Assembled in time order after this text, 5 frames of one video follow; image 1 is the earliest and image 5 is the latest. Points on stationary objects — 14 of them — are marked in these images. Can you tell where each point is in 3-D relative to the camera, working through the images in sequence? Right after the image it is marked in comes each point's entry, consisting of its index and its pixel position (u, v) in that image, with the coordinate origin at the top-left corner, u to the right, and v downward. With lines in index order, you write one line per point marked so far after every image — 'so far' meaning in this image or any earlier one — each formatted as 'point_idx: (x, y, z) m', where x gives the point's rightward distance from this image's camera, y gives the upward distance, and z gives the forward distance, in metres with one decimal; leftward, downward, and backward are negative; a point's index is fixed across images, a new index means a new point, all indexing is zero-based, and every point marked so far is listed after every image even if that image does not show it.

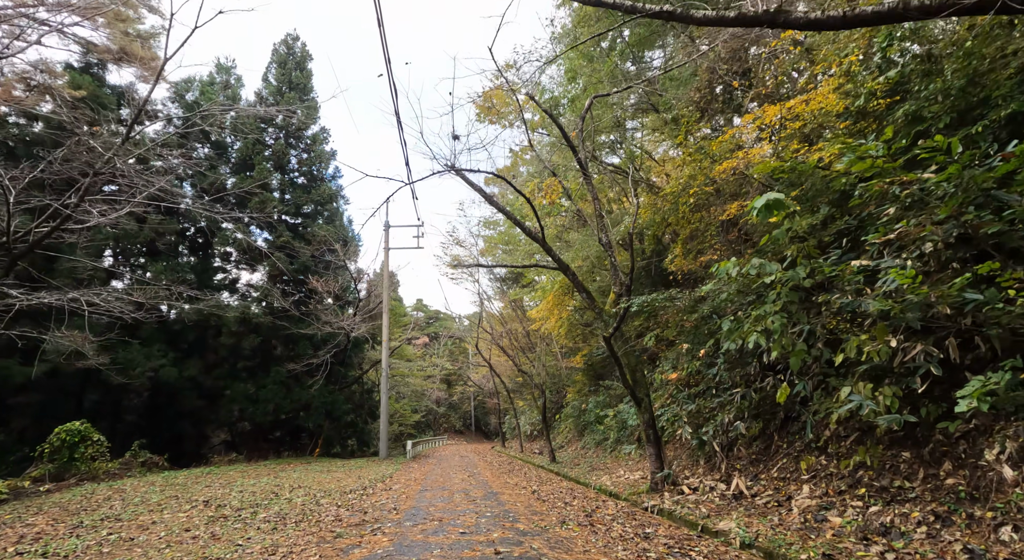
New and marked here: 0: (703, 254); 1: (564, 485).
0: (+3.5, +0.5, +9.7) m
1: (+1.0, -3.9, +10.0) m
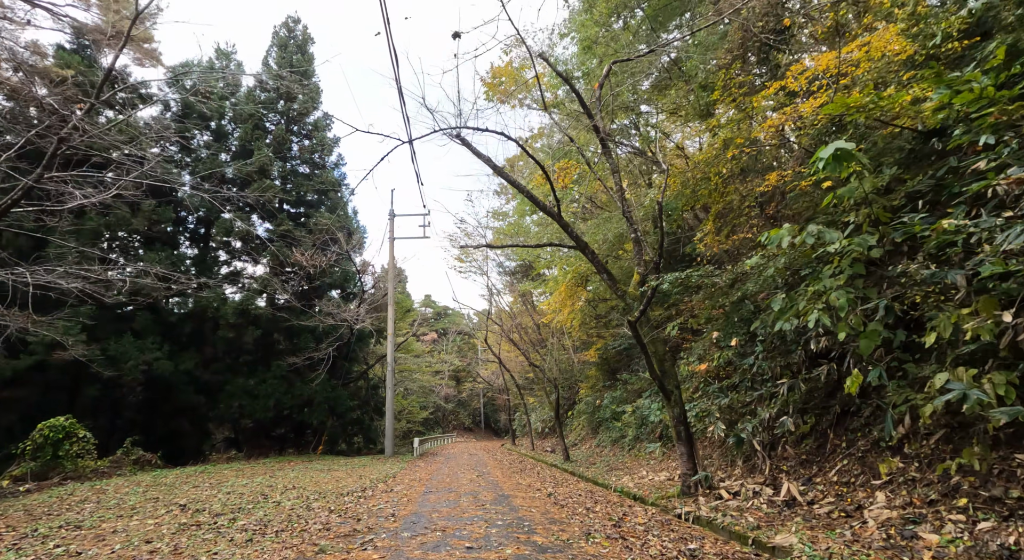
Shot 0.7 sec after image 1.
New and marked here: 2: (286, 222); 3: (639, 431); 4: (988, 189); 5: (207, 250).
0: (+3.7, +0.8, +8.7) m
1: (+1.2, -3.6, +9.2) m
2: (-8.0, +2.1, +18.1) m
3: (+3.3, -3.8, +13.3) m
4: (+3.8, +0.7, +4.3) m
5: (-10.3, +1.0, +18.0) m
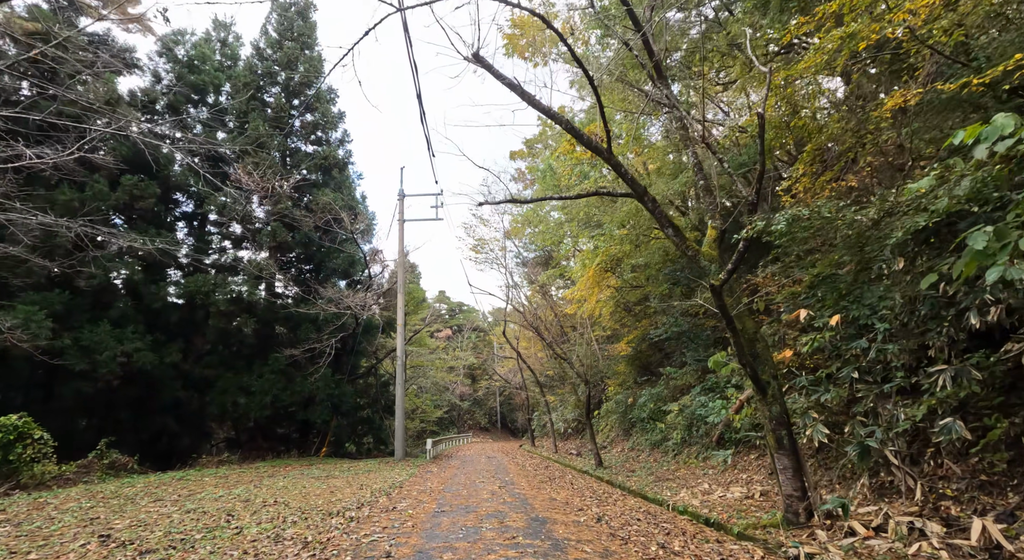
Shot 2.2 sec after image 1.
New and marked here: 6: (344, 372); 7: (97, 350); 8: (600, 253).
0: (+4.1, +1.3, +6.8) m
1: (+1.7, -3.1, +7.3) m
2: (-7.3, +2.5, +16.5) m
3: (+3.8, -3.3, +11.4) m
4: (+4.1, +1.2, +2.3) m
5: (-9.6, +1.5, +16.4) m
6: (-5.9, -3.2, +18.4) m
7: (-9.4, -1.6, +12.0) m
8: (+2.4, +0.7, +14.6) m
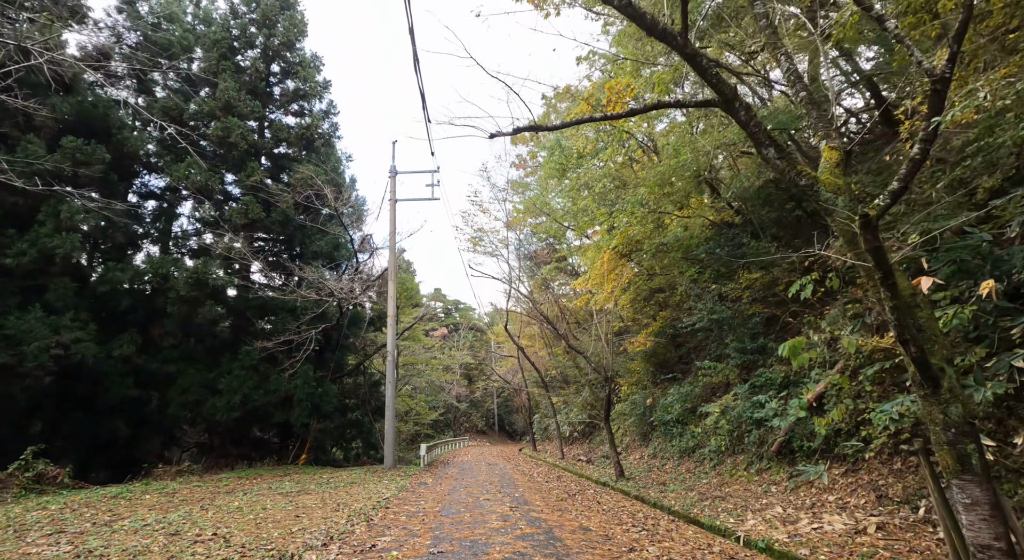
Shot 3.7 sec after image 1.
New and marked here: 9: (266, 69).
0: (+4.4, +1.7, +4.9) m
1: (+1.9, -2.7, +5.4) m
2: (-7.1, +3.0, +14.5) m
3: (+4.0, -2.9, +9.5) m
4: (+4.4, +1.7, +0.5) m
5: (-9.5, +1.9, +14.4) m
6: (-5.8, -2.8, +16.5) m
7: (-9.2, -1.1, +10.0) m
8: (+2.6, +1.2, +12.8) m
9: (-7.3, +6.3, +15.8) m
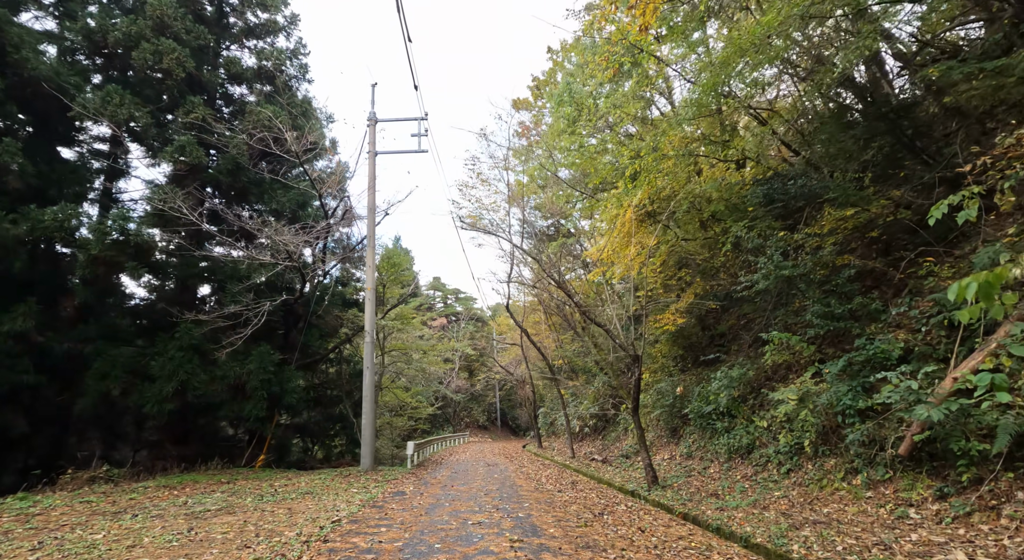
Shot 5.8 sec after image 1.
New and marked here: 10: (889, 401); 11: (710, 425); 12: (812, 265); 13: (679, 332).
0: (+4.4, +2.5, +2.2) m
1: (+1.9, -1.9, +2.8) m
2: (-7.1, +3.8, +11.9) m
3: (+4.0, -2.1, +6.9) m
4: (+4.4, +2.4, -2.2) m
5: (-9.4, +2.7, +11.8) m
6: (-5.7, -1.9, +13.9) m
7: (-9.2, -0.4, +7.4) m
8: (+2.6, +2.0, +10.1) m
9: (-7.3, +7.1, +13.1) m
10: (+3.9, -1.2, +5.5) m
11: (+3.8, -2.8, +10.2) m
12: (+4.4, +0.2, +7.8) m
13: (+4.3, -1.3, +13.2) m
